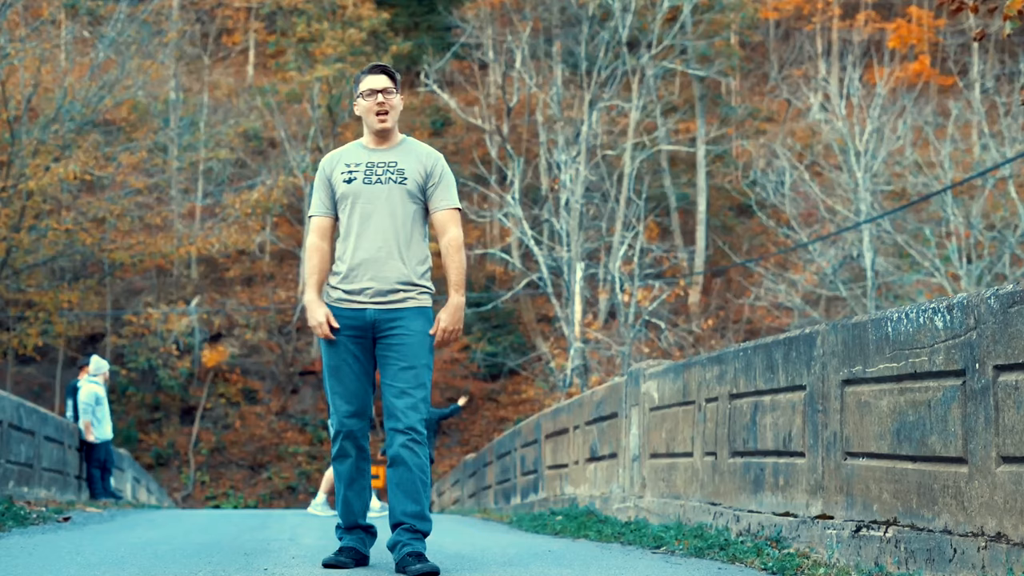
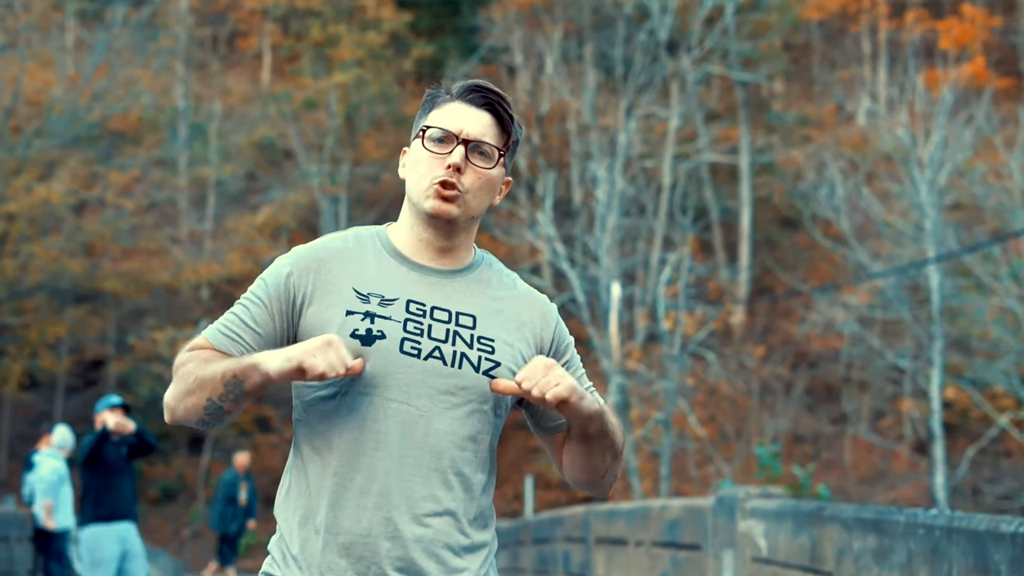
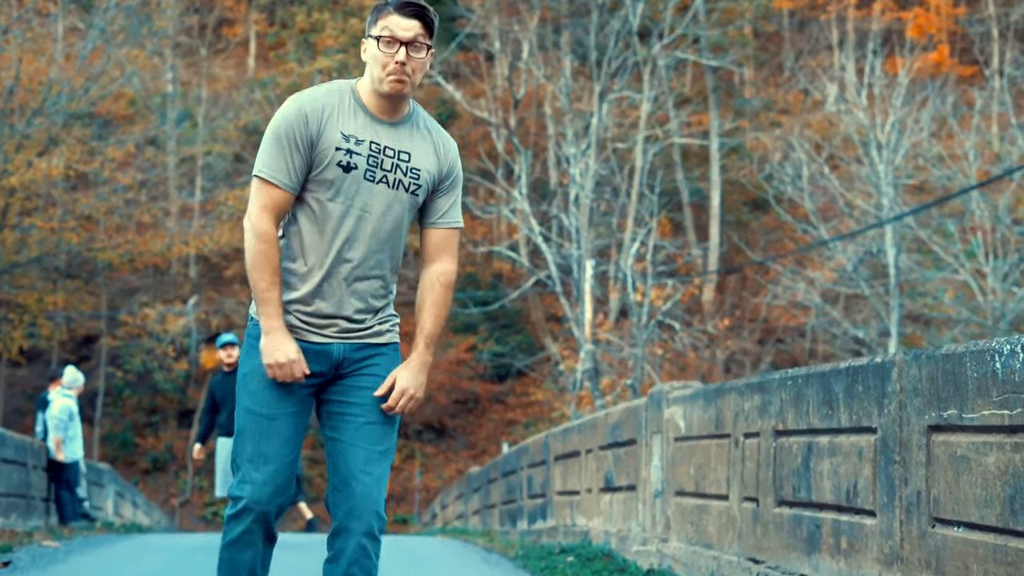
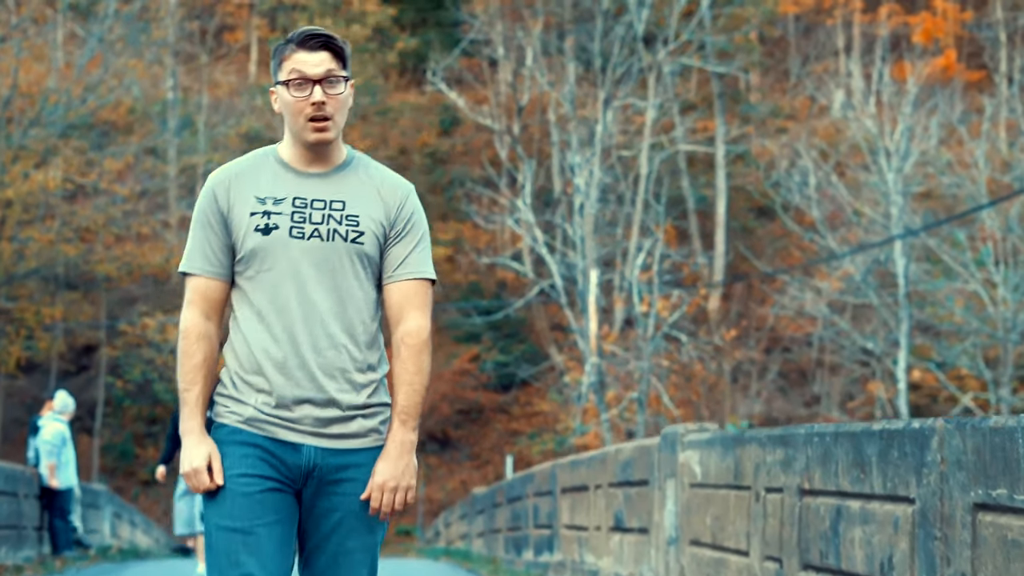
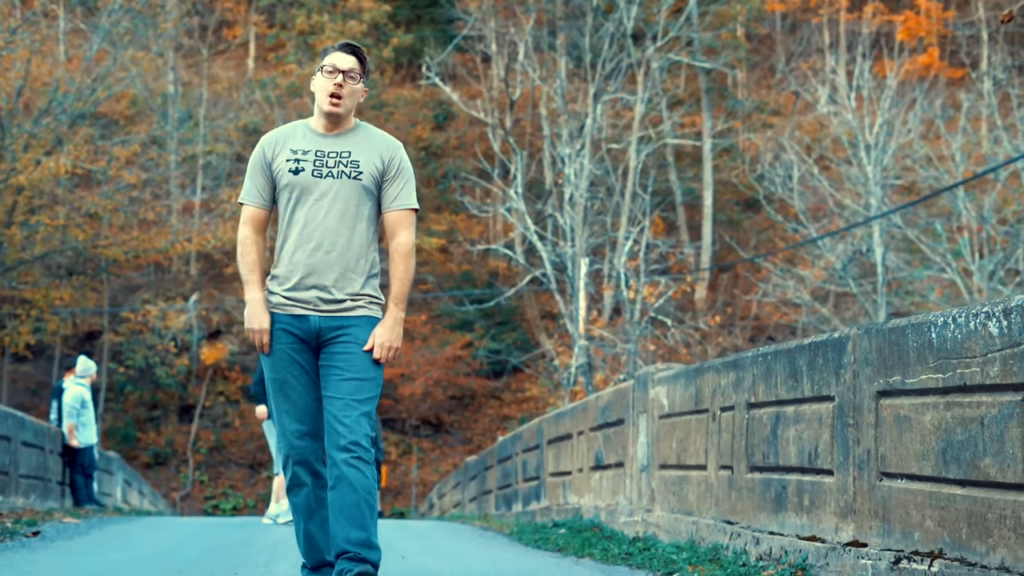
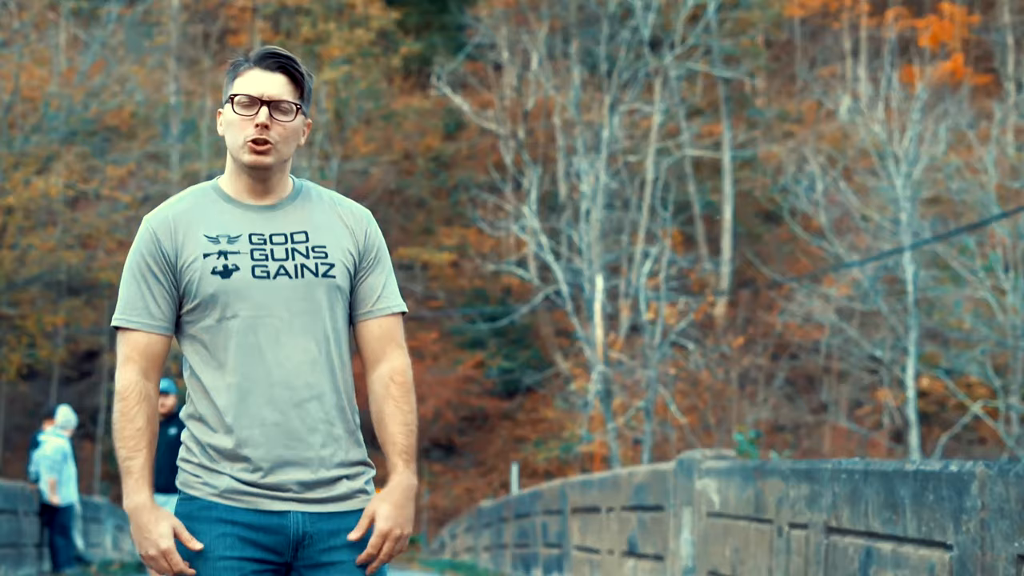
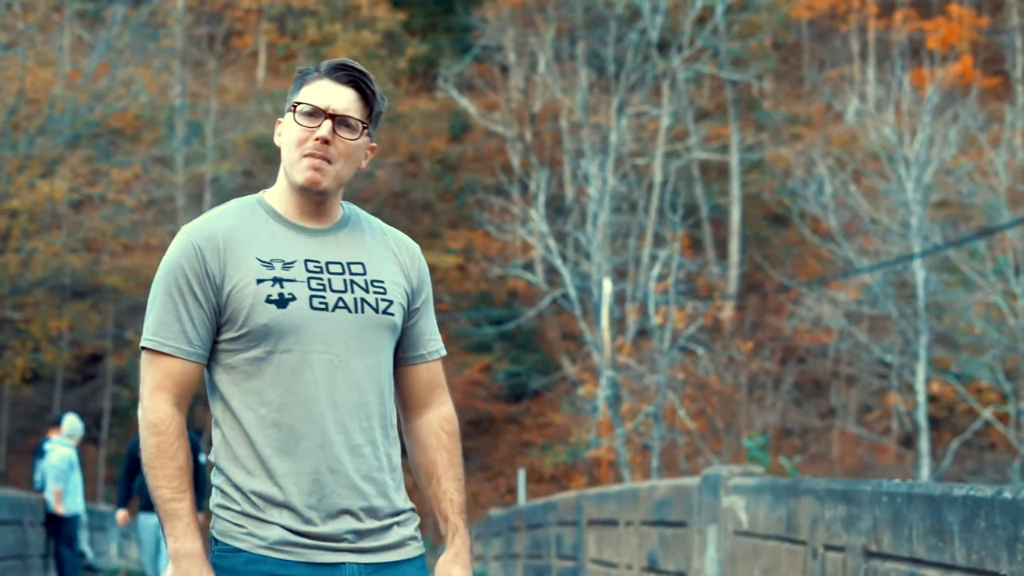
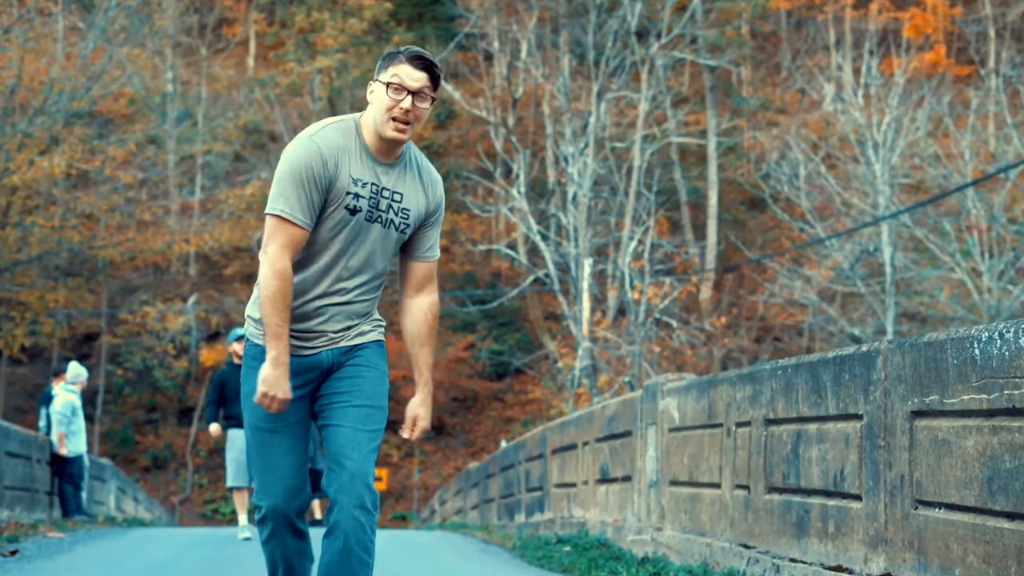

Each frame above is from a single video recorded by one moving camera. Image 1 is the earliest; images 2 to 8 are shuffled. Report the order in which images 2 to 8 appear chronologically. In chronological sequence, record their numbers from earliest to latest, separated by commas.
5, 8, 3, 4, 6, 7, 2
